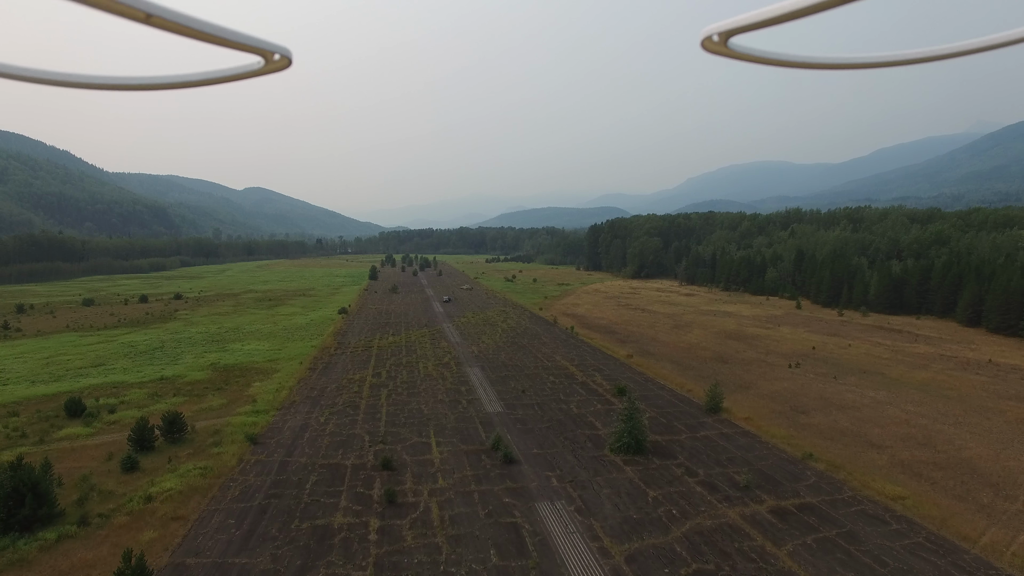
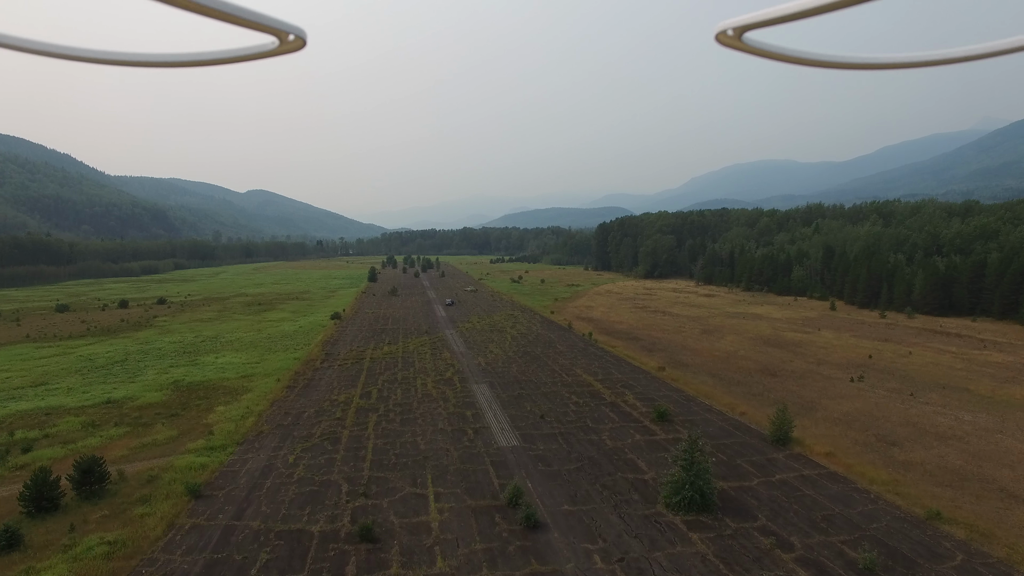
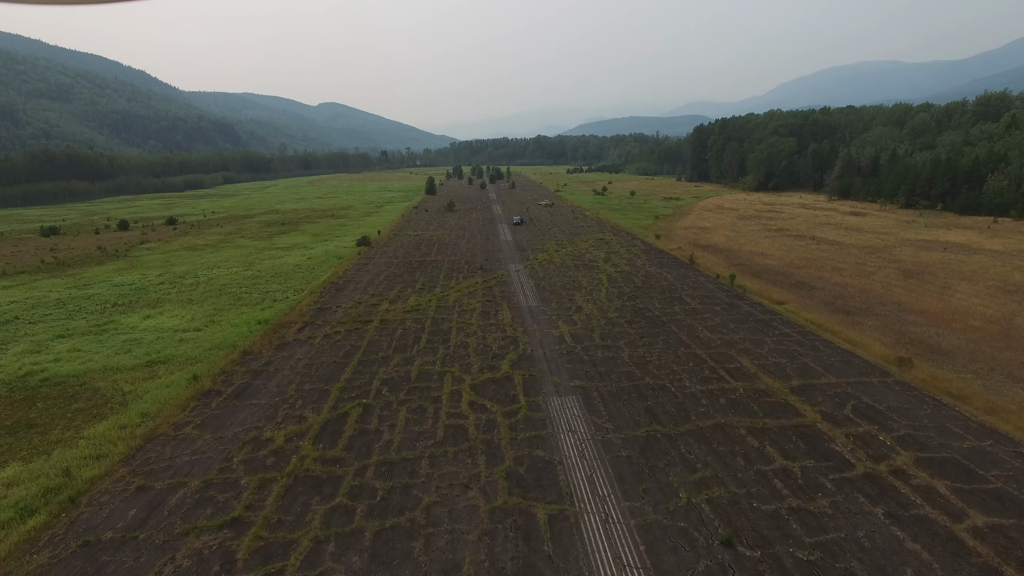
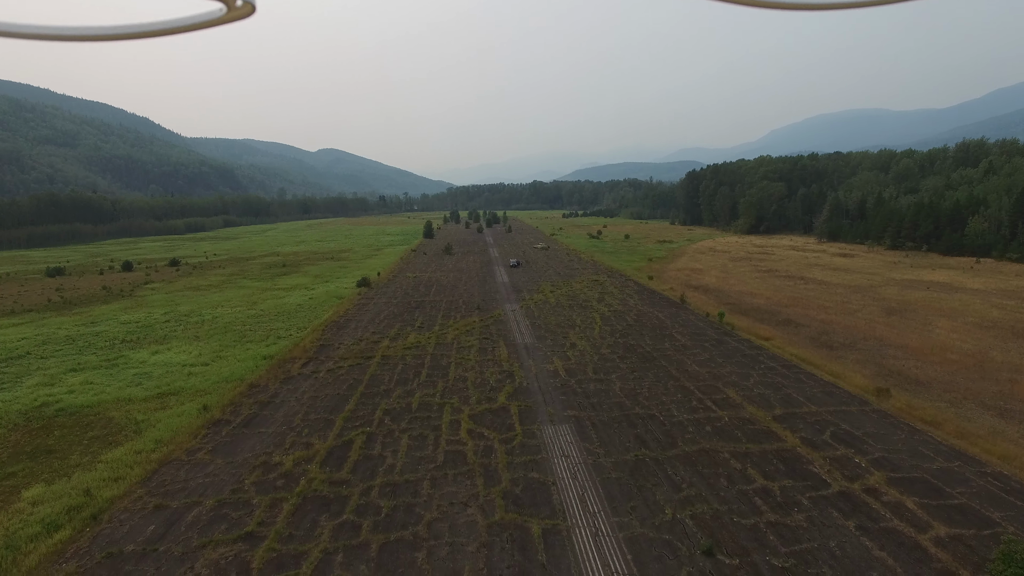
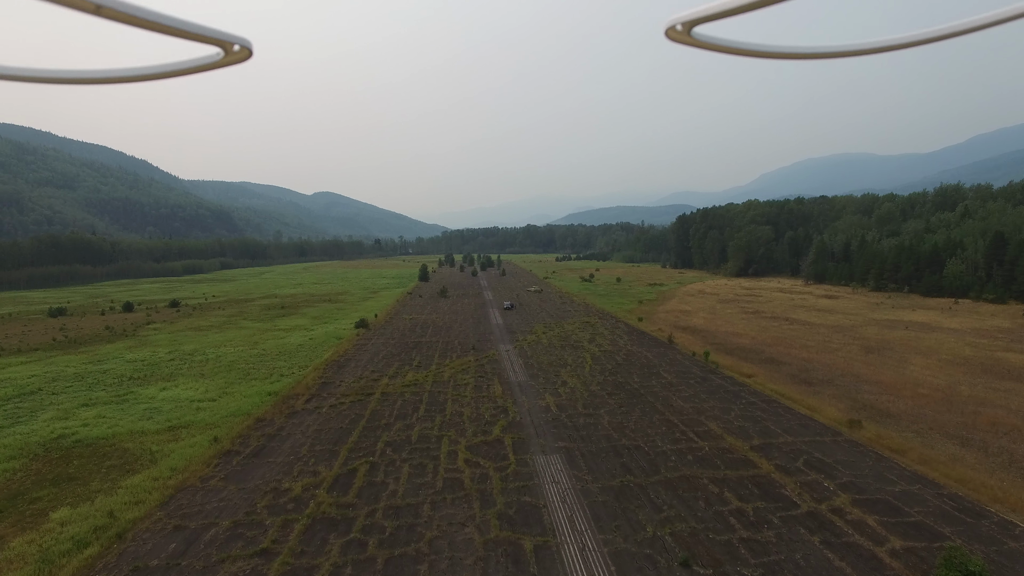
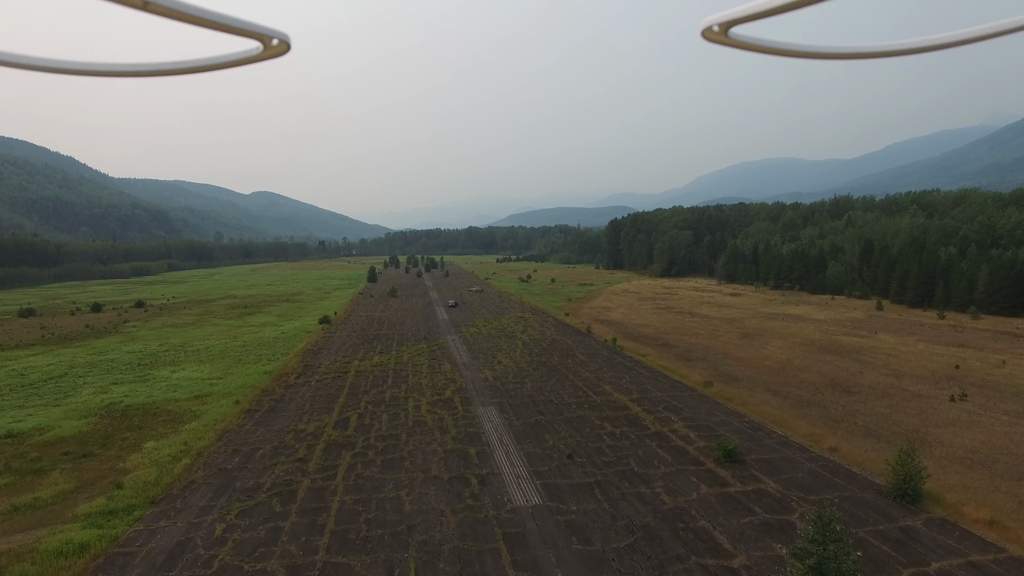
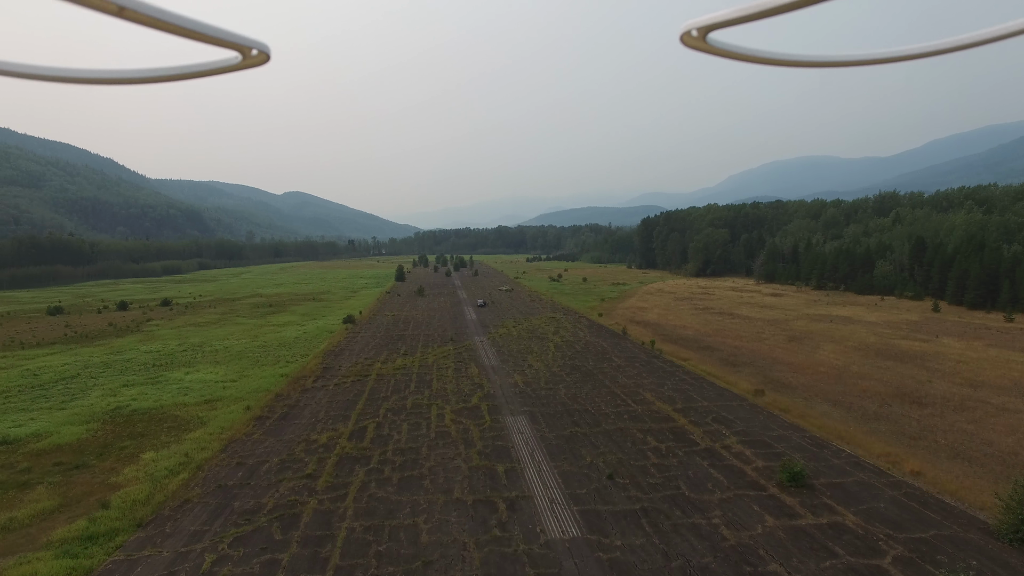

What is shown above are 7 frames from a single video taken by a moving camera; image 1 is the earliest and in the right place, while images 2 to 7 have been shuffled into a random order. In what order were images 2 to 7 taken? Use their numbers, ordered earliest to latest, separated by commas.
2, 6, 7, 5, 4, 3
